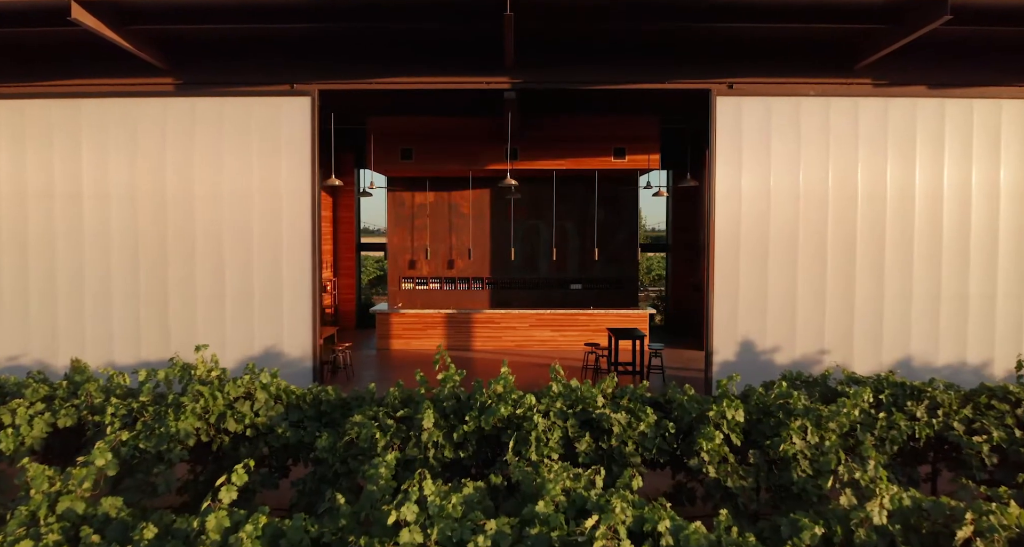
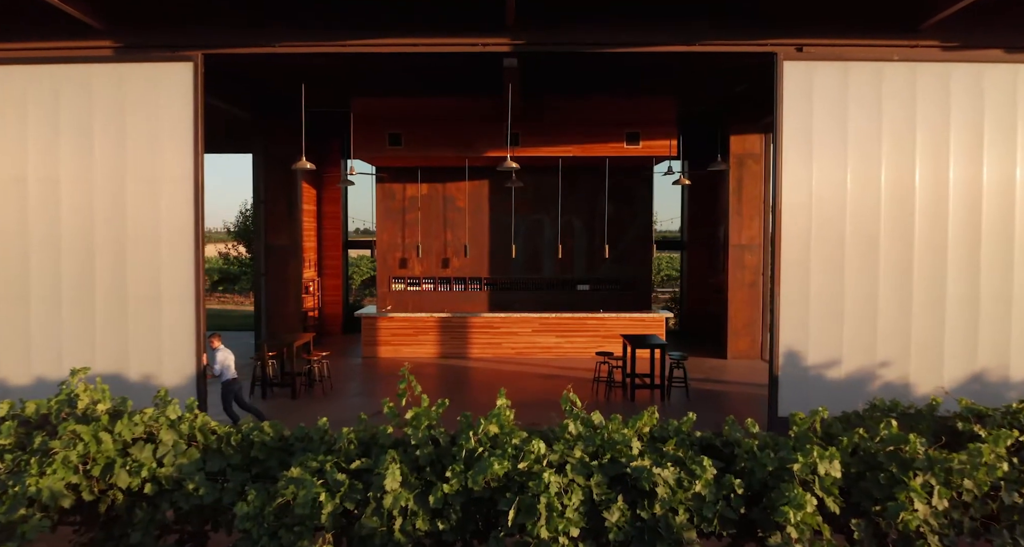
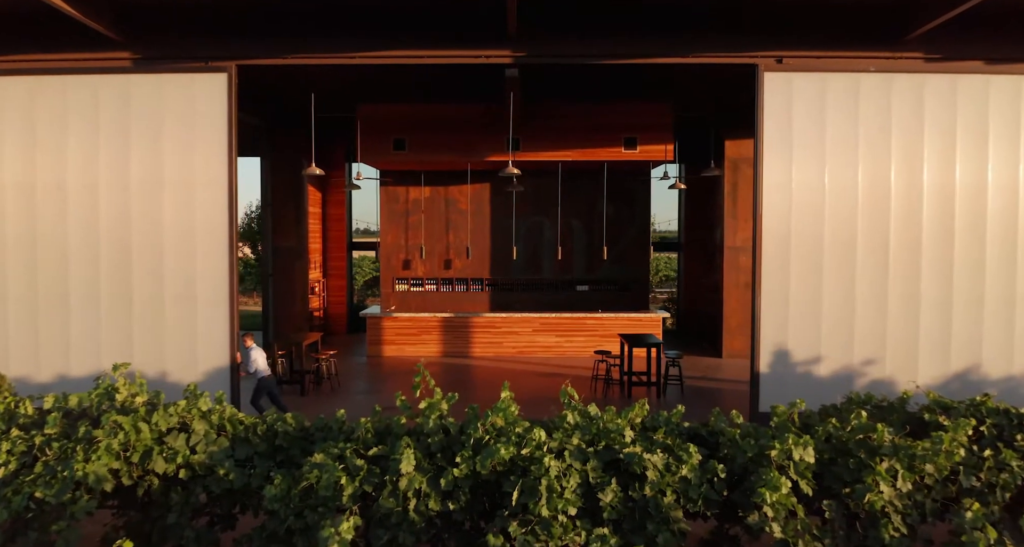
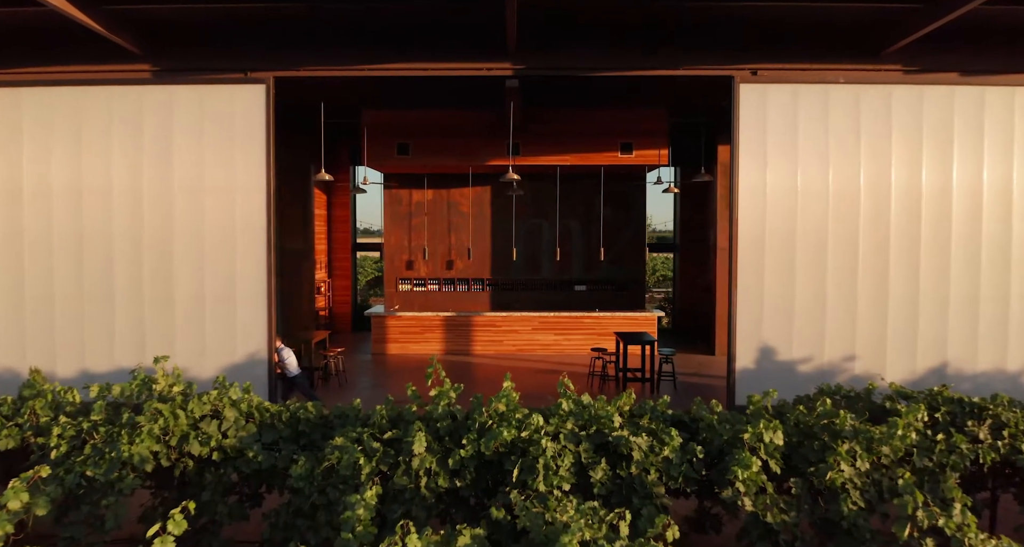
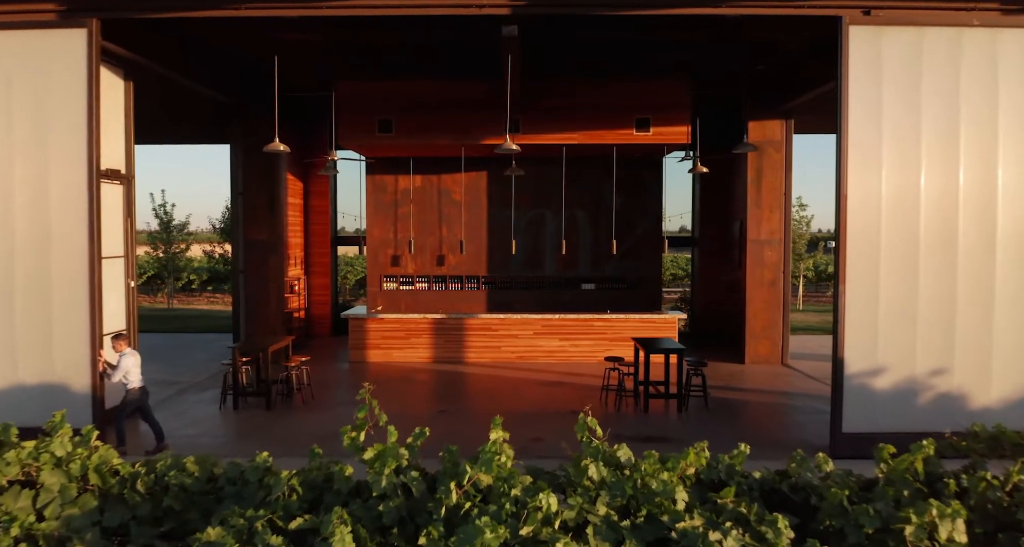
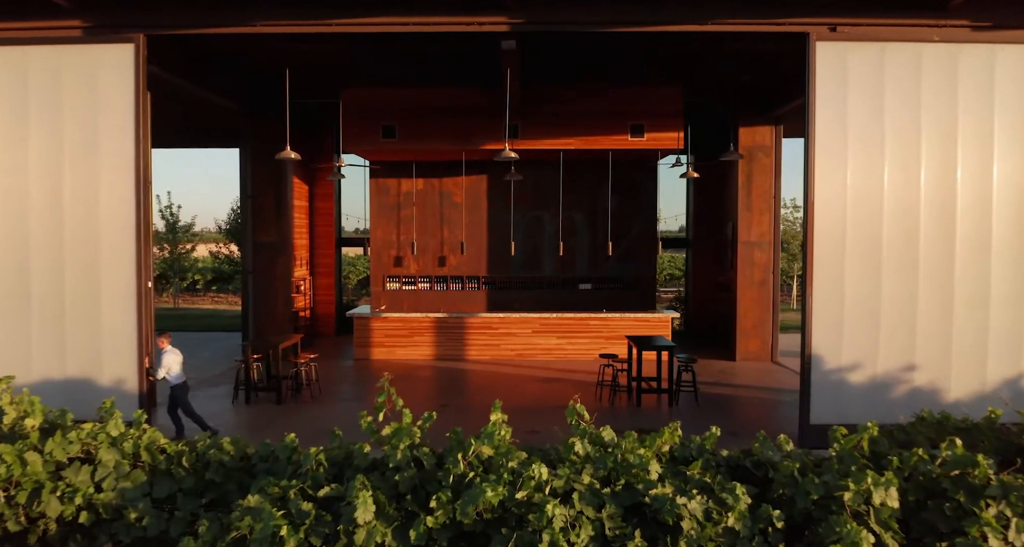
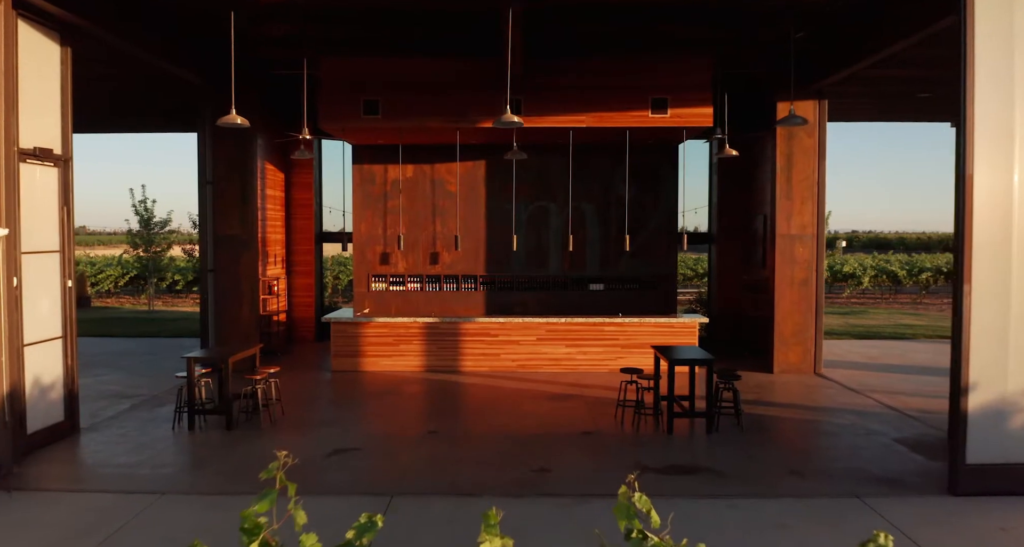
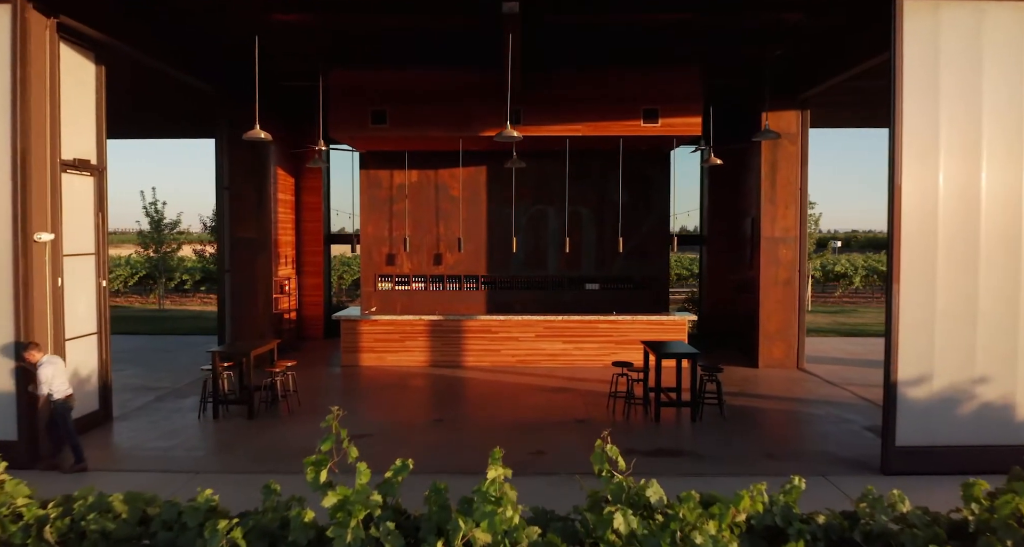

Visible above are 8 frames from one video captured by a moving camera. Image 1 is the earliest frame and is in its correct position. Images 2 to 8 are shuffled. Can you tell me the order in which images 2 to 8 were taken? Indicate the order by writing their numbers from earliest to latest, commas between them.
4, 3, 2, 6, 5, 8, 7
